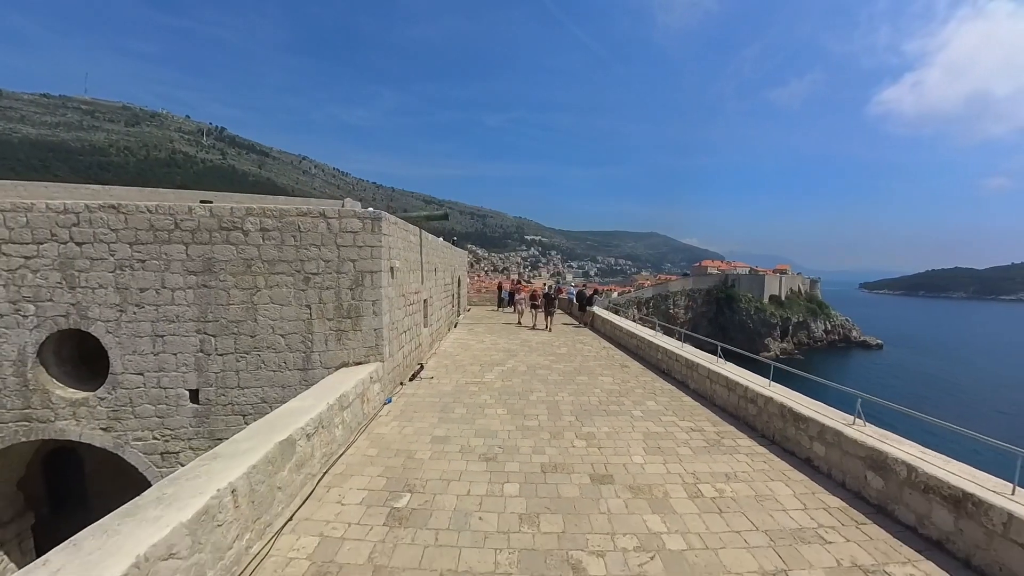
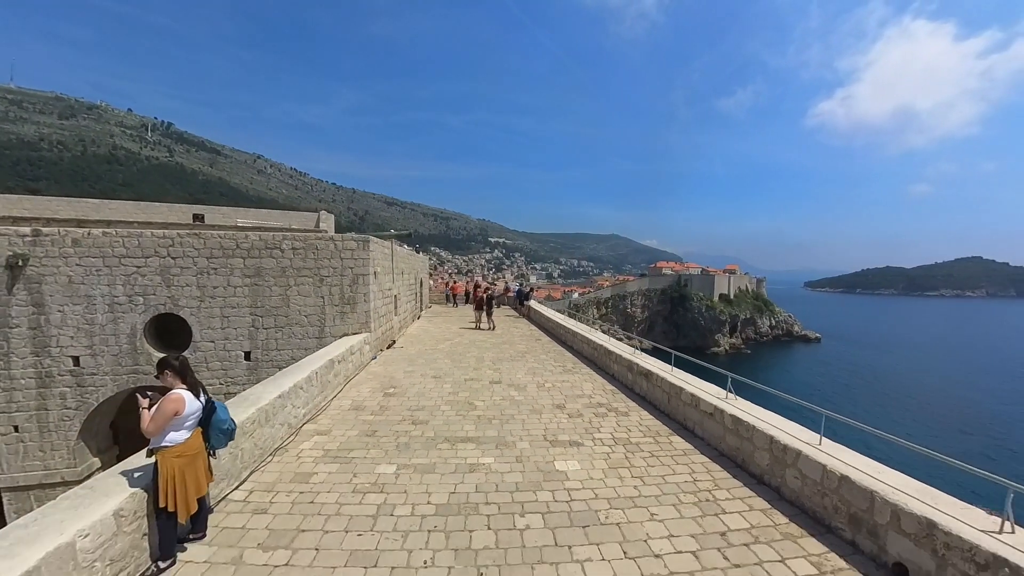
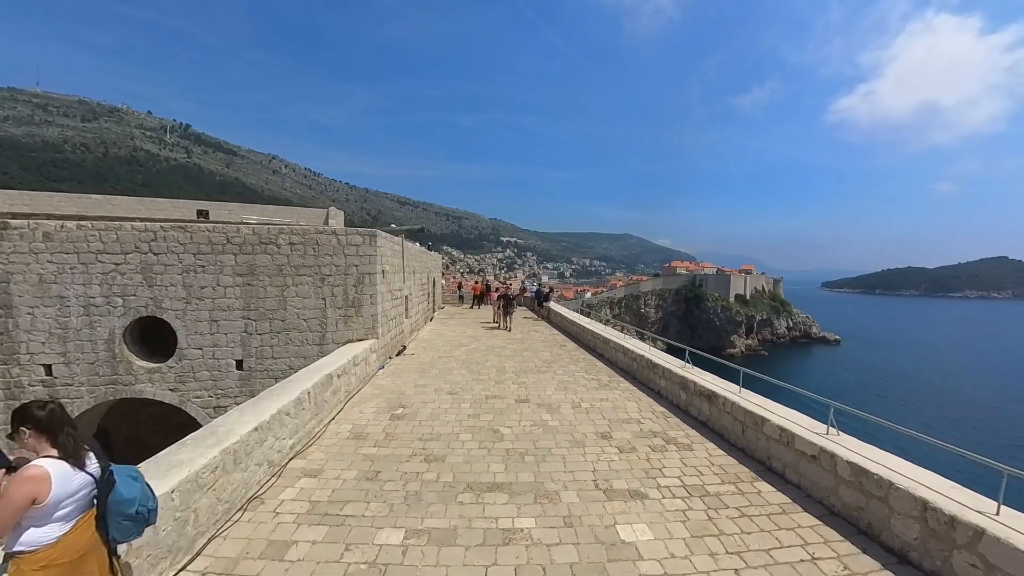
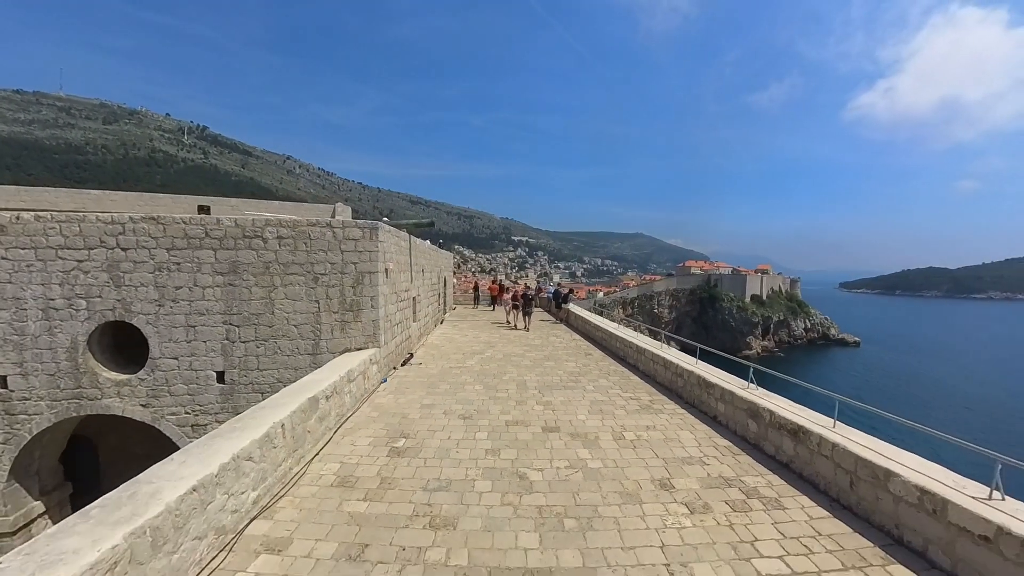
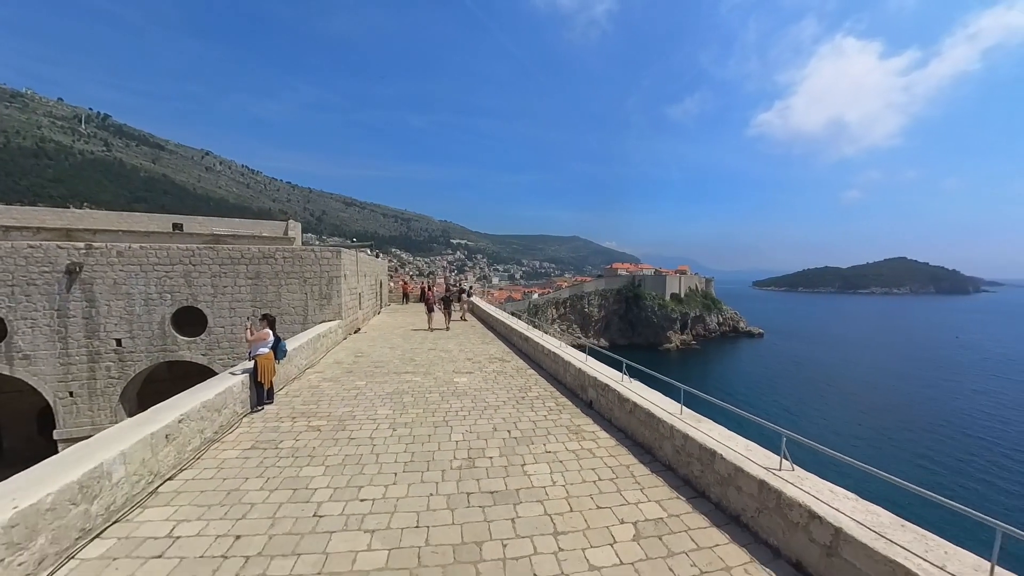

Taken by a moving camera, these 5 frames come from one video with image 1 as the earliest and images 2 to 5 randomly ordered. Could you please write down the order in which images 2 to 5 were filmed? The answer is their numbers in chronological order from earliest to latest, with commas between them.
4, 3, 2, 5
